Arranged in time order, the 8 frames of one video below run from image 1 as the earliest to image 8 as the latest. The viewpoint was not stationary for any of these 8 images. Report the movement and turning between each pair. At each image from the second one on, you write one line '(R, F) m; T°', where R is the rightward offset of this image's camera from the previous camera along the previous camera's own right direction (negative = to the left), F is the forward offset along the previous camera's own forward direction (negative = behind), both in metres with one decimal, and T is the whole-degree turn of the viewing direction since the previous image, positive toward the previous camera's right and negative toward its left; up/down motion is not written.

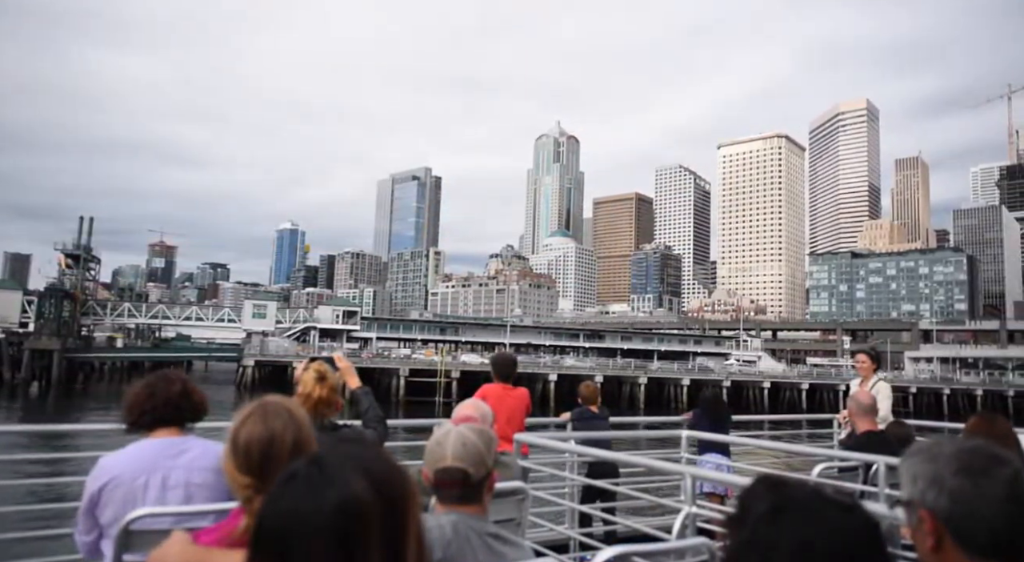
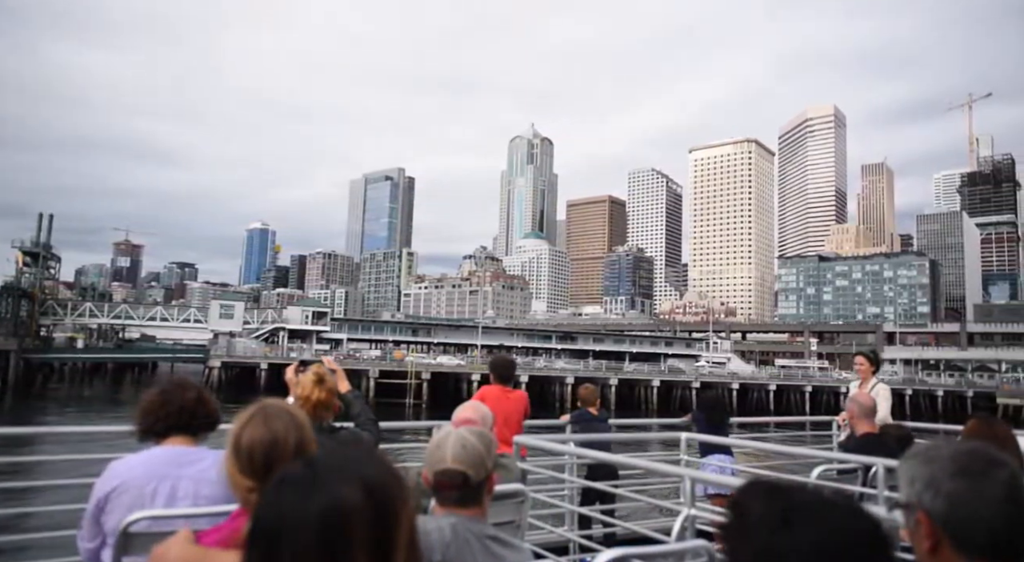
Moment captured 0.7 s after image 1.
(+0.5, +0.2) m; +2°
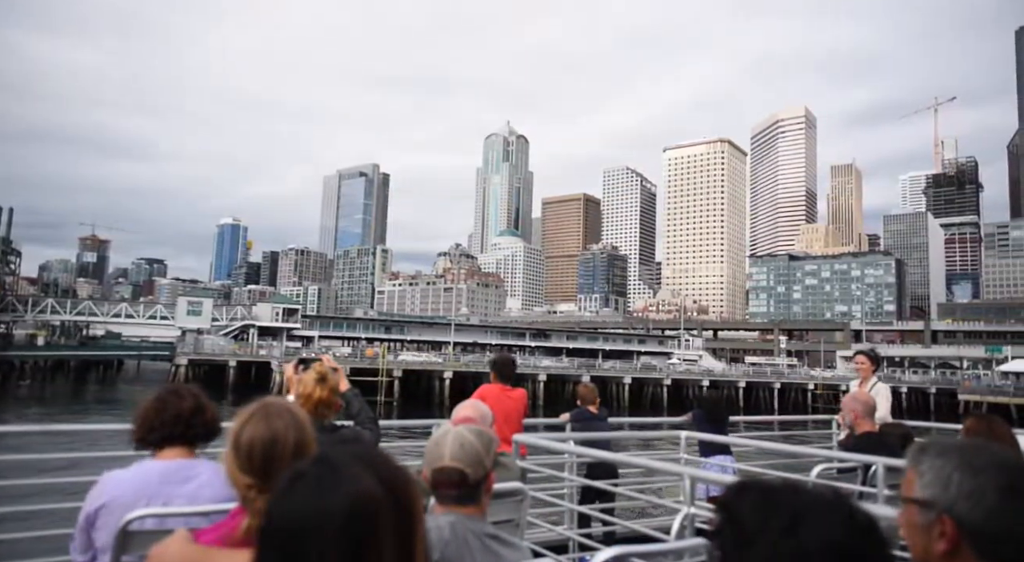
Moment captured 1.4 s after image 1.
(+0.6, +0.1) m; +2°
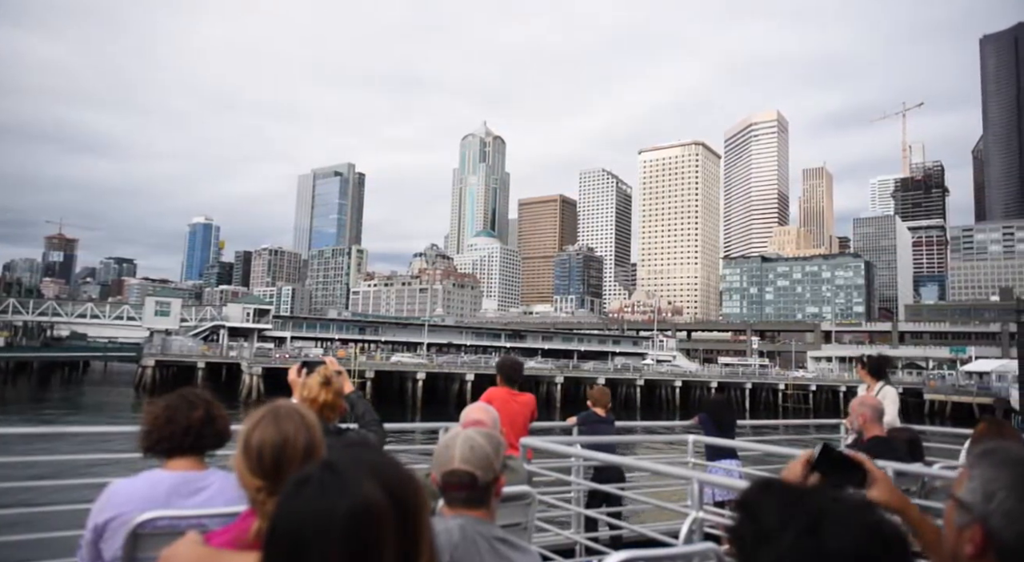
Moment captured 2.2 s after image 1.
(+0.7, +0.1) m; +2°
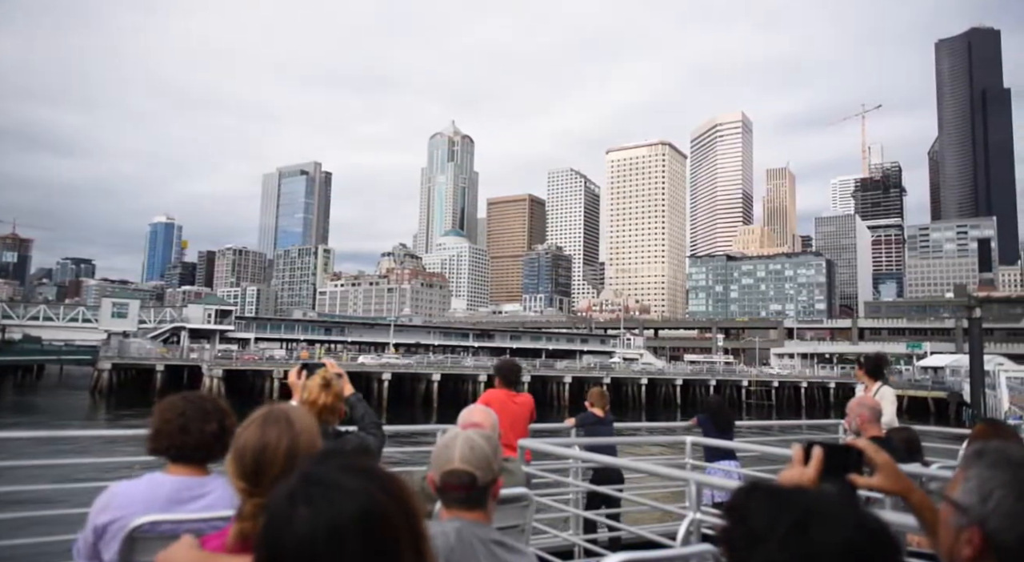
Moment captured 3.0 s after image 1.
(+0.8, +0.1) m; +3°
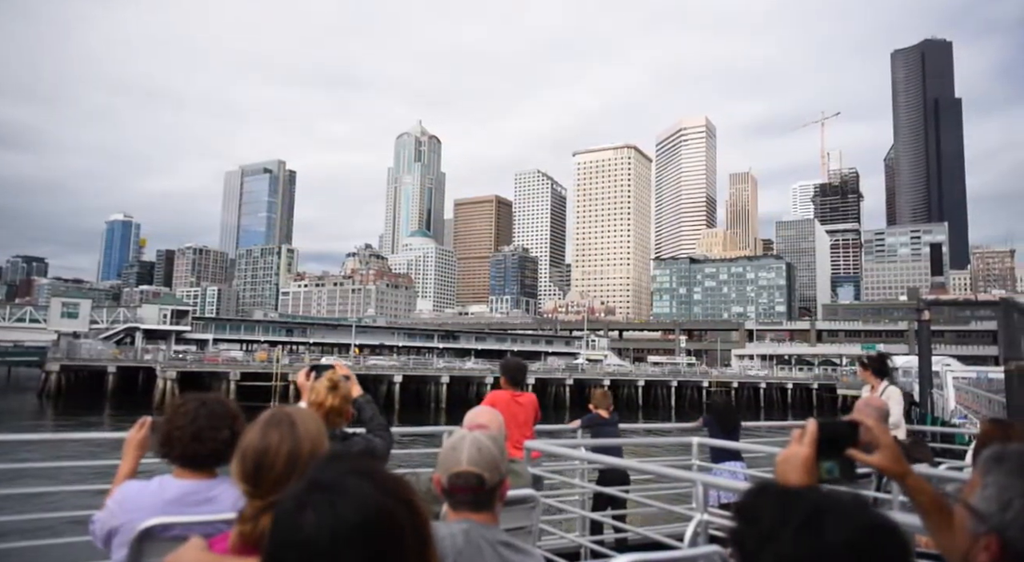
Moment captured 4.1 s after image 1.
(+1.1, +0.1) m; +3°
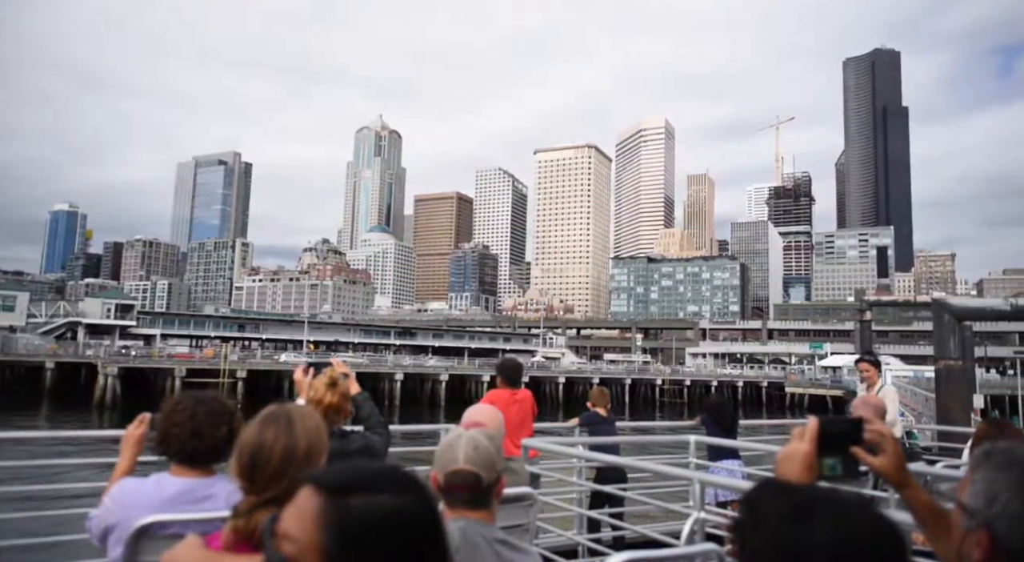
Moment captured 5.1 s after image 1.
(+1.2, 0.0) m; +3°
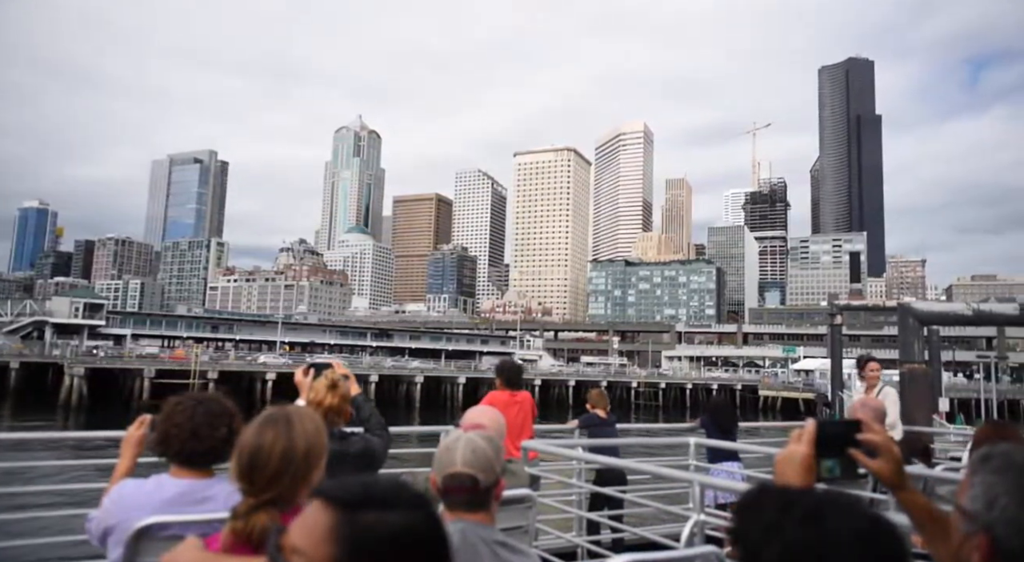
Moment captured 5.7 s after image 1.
(+0.6, 0.0) m; +2°
